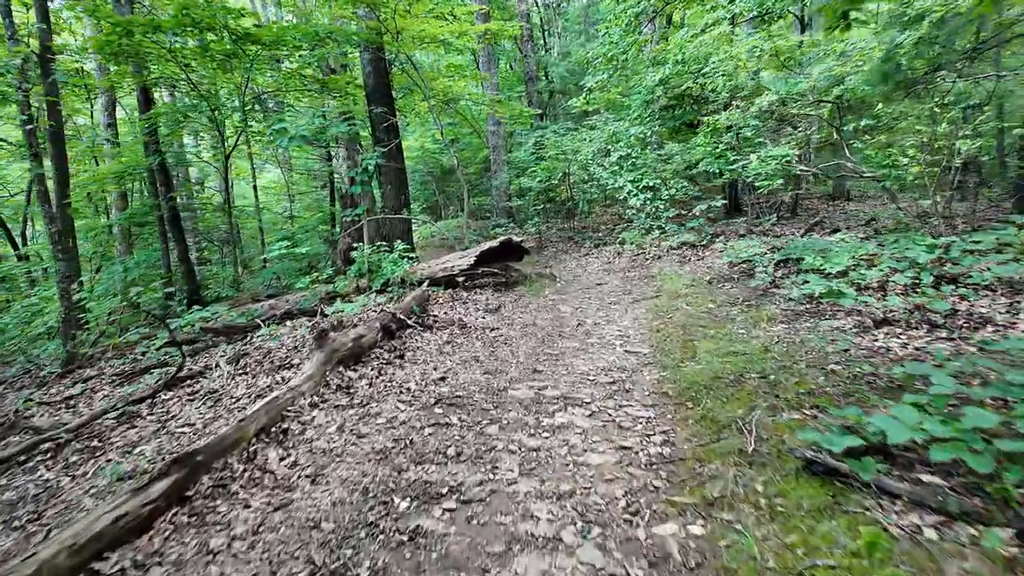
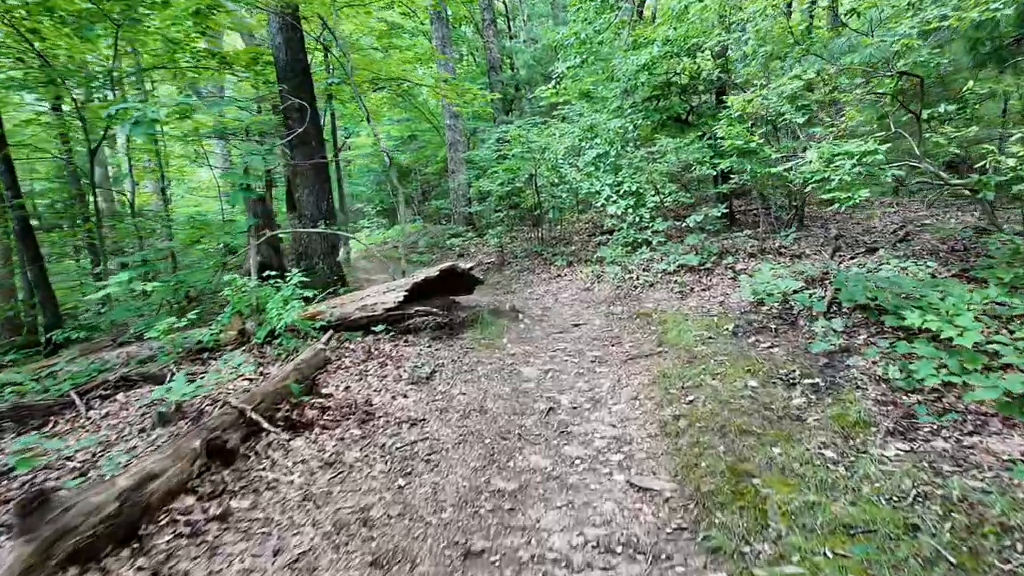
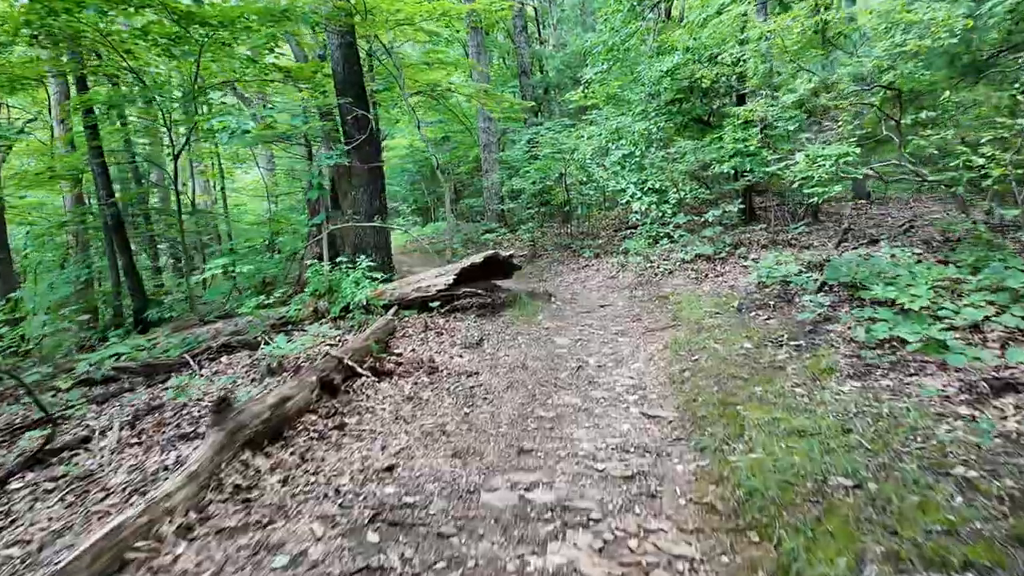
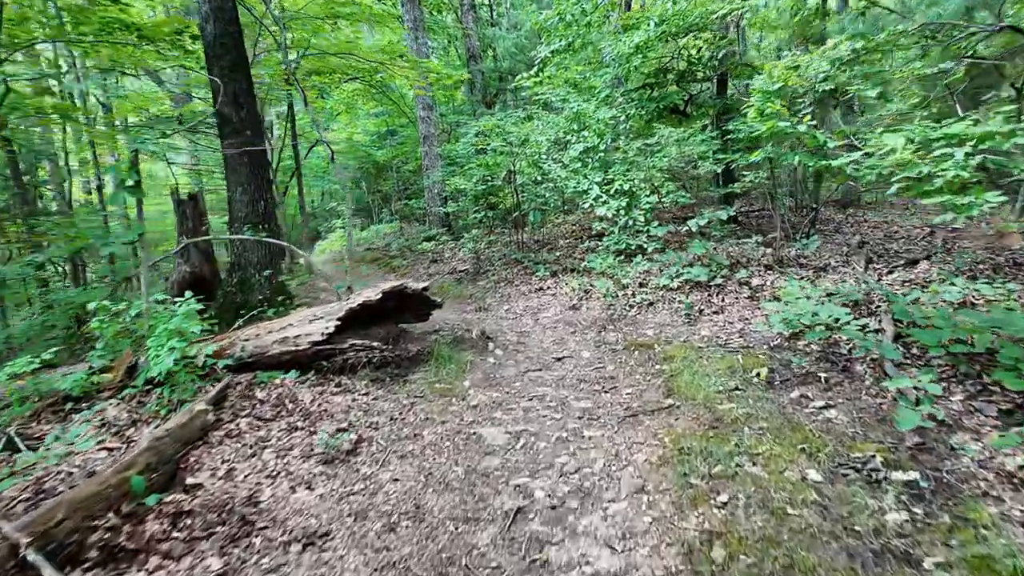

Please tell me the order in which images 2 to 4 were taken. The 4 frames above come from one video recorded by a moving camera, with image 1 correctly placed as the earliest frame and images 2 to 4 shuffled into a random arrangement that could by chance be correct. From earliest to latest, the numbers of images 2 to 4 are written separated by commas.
3, 2, 4
